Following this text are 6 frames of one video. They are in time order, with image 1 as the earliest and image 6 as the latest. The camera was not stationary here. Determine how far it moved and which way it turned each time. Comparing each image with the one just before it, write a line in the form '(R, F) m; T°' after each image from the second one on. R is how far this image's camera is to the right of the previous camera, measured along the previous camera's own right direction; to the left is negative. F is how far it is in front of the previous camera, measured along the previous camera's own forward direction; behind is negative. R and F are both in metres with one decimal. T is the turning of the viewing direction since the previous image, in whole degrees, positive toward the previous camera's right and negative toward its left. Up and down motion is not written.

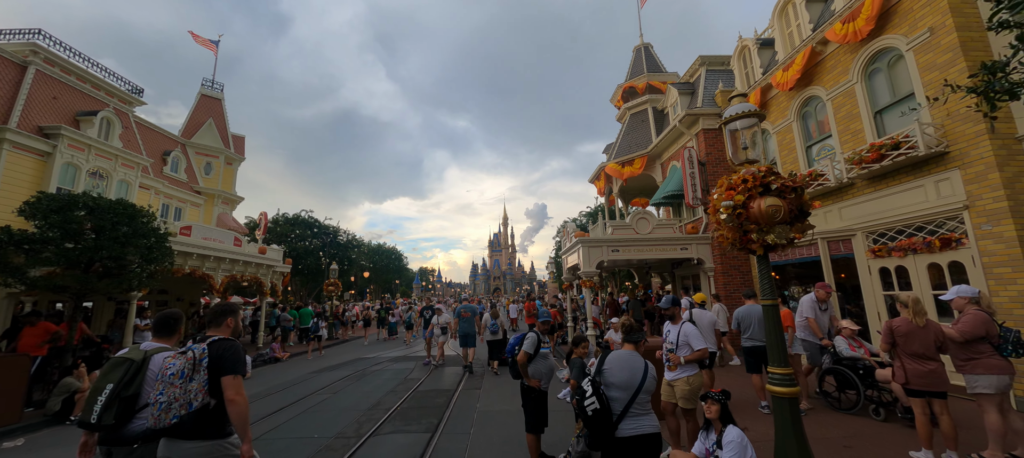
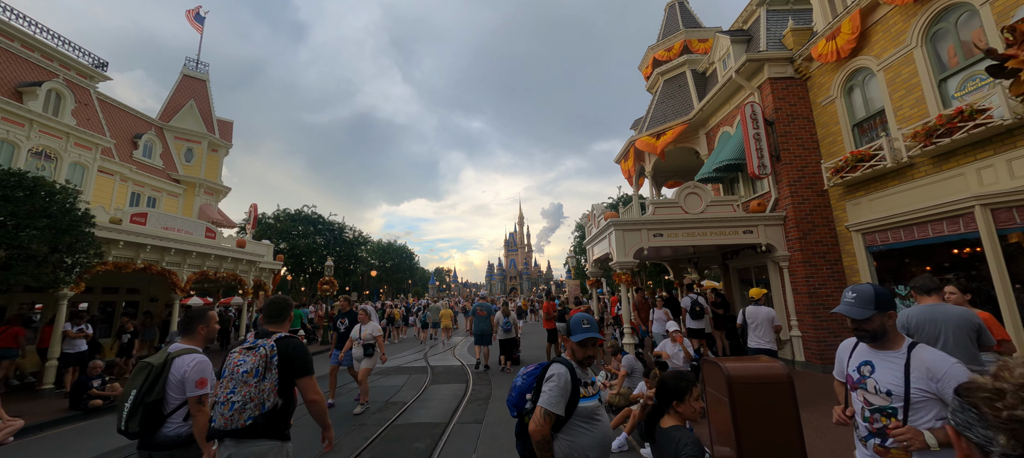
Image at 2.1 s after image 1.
(+0.1, +2.4) m; -2°
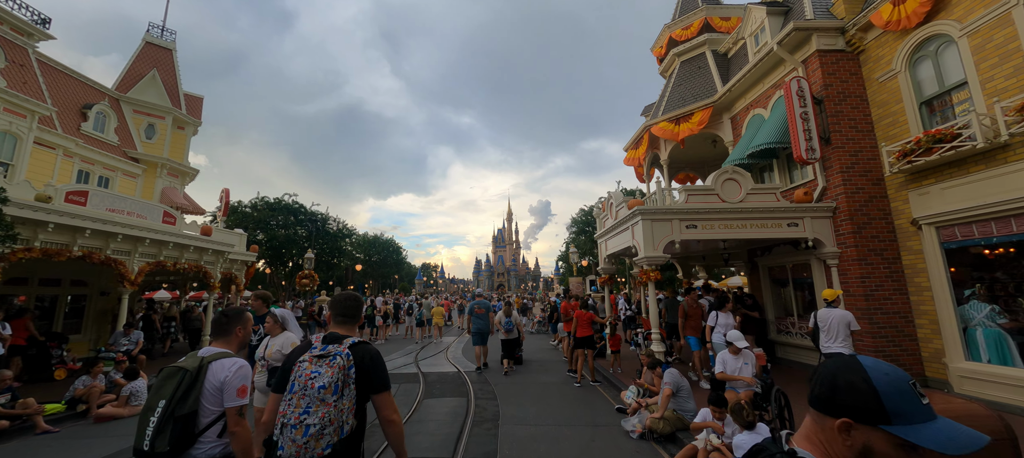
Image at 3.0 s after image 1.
(-0.5, +1.3) m; +2°
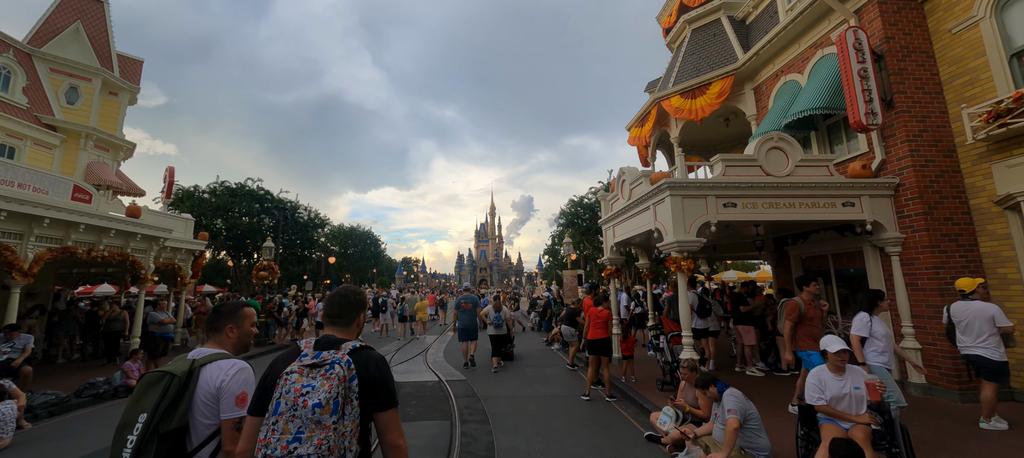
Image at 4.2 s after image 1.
(-0.2, +1.6) m; +3°
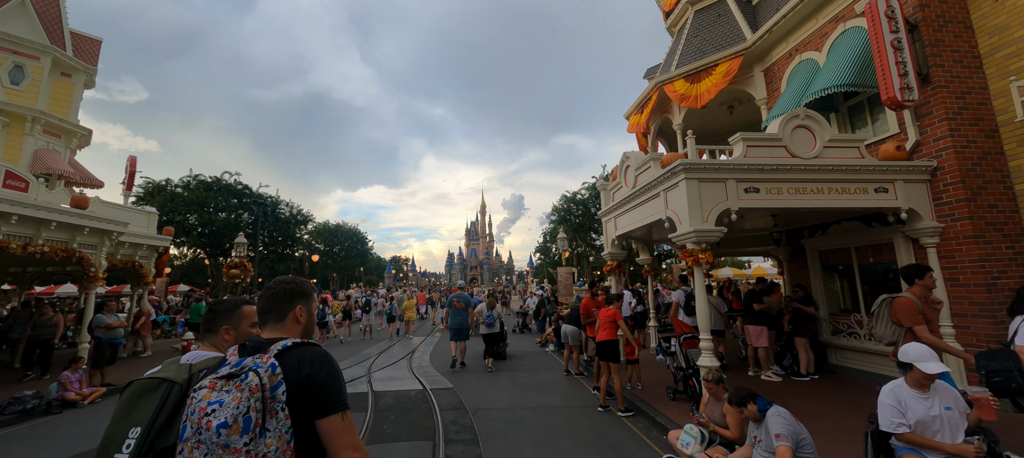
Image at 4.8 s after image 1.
(0.0, +0.8) m; +1°
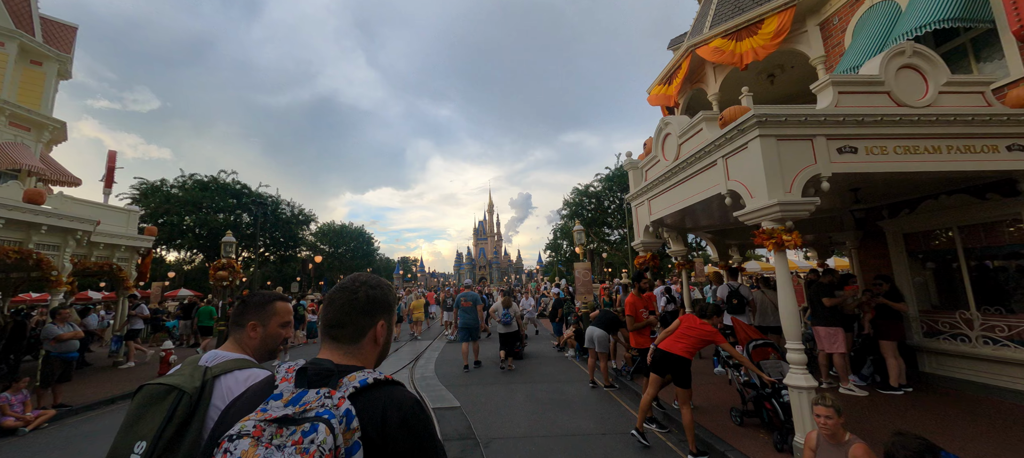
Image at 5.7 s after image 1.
(-0.1, +1.3) m; -1°
